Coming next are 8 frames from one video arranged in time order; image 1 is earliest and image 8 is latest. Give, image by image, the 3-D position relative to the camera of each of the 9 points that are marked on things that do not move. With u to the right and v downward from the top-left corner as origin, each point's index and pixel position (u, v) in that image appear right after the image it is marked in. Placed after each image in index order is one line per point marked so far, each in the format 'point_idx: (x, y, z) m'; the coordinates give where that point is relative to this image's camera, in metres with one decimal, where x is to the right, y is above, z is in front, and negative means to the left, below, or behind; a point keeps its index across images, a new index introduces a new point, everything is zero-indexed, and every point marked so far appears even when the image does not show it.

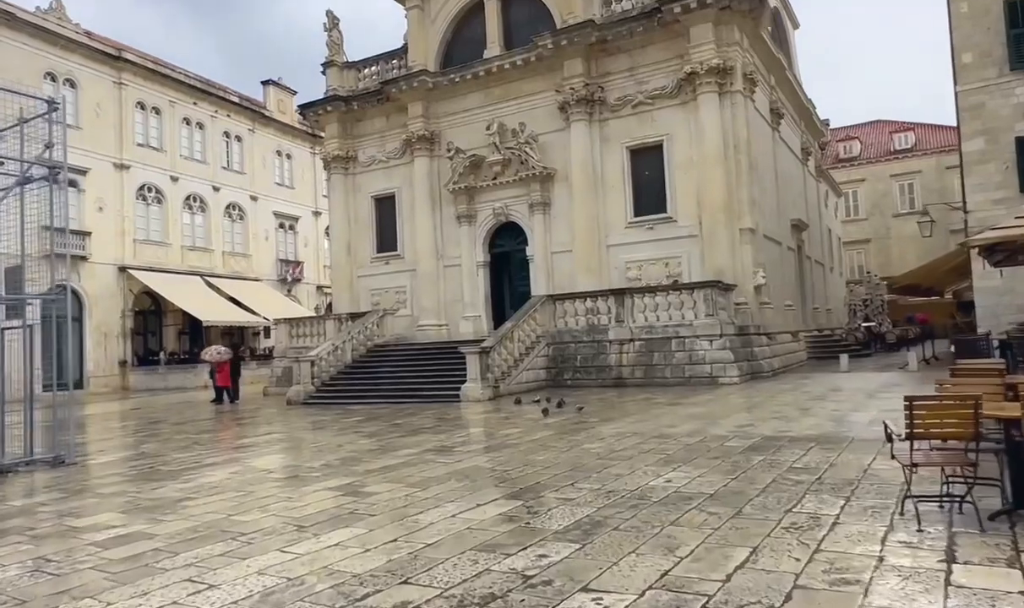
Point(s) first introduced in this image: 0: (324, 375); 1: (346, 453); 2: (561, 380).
0: (-4.7, -1.8, +17.9) m
1: (-1.9, -1.7, +8.3) m
2: (+1.1, -1.8, +16.8) m
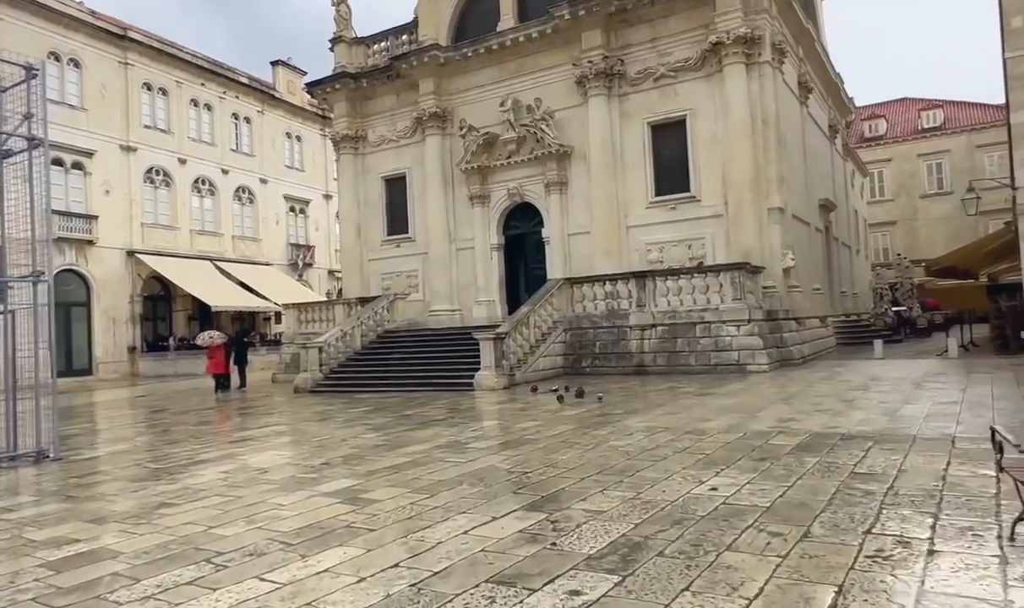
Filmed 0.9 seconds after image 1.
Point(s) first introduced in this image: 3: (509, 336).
0: (-4.3, -1.4, +17.3) m
1: (-1.7, -1.5, +7.6) m
2: (+1.5, -1.4, +16.0) m
3: (0.0, -0.7, +14.6) m
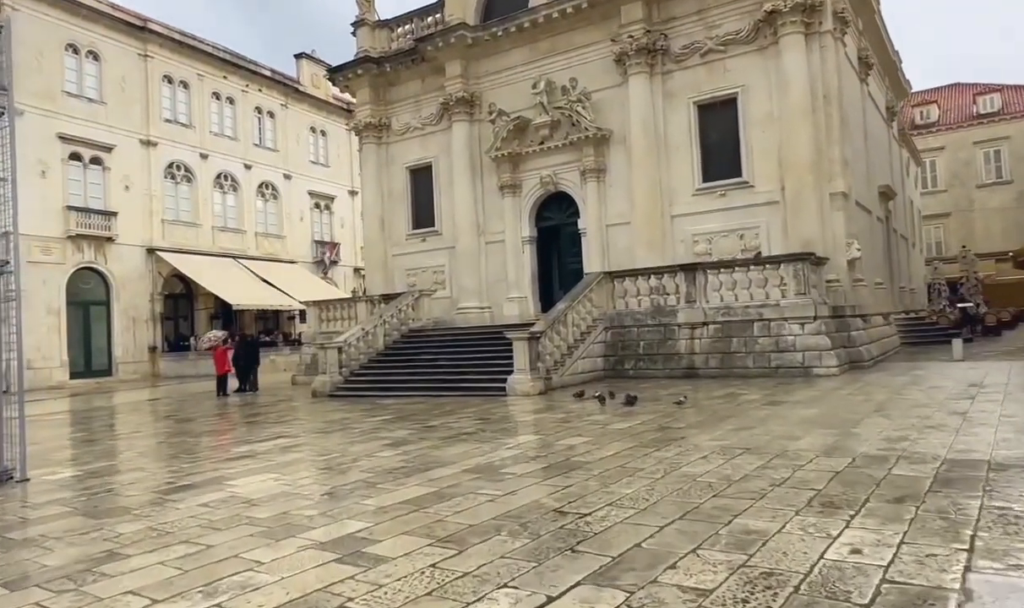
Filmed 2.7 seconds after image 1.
0: (-3.5, -1.3, +16.0) m
1: (-1.3, -1.5, +6.3) m
2: (+2.2, -1.3, +14.6) m
3: (+0.6, -0.6, +13.2) m
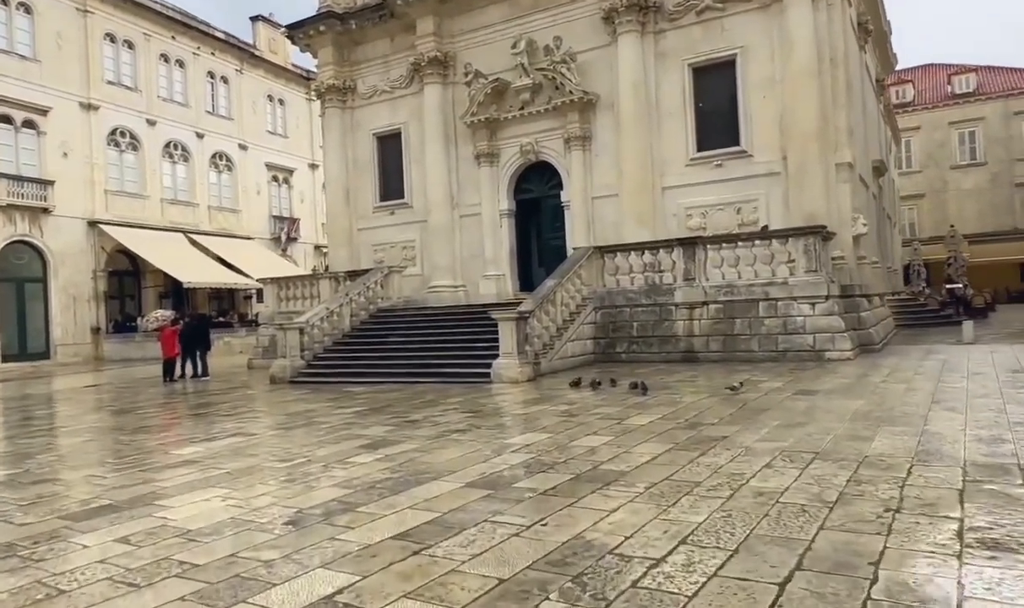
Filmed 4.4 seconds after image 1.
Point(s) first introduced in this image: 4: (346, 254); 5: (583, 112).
0: (-3.9, -0.8, +14.5) m
1: (-1.2, -1.3, +4.9) m
2: (+1.9, -0.9, +13.4) m
3: (+0.4, -0.2, +11.9) m
4: (-4.6, +1.4, +20.0) m
5: (+1.6, +4.4, +16.5) m
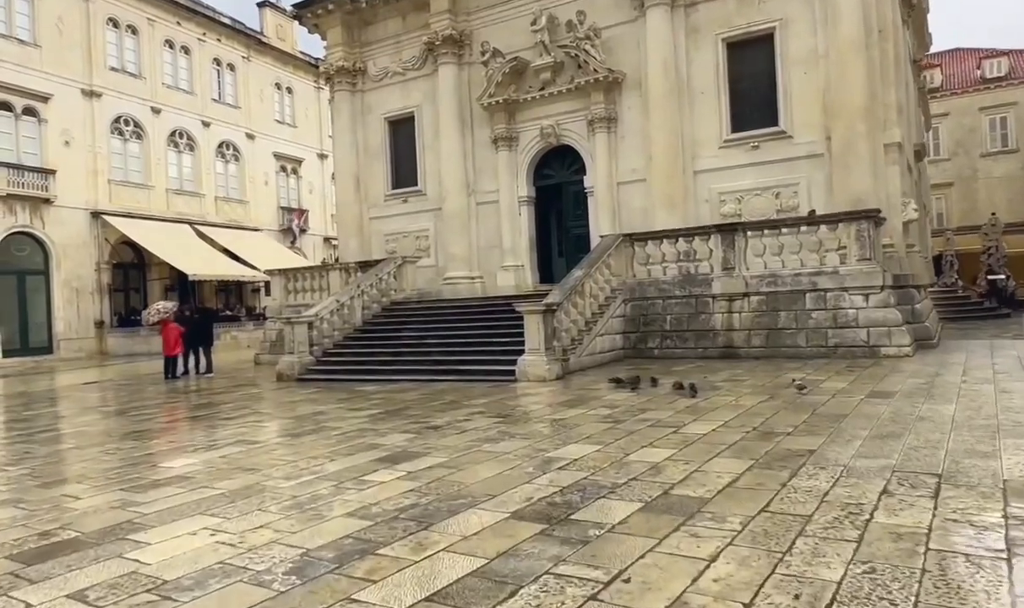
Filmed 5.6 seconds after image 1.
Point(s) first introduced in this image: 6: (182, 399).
0: (-3.5, -0.7, +13.7) m
1: (-0.9, -1.2, +4.0) m
2: (+2.3, -0.8, +12.4) m
3: (+0.7, -0.1, +10.9) m
4: (-4.1, +1.6, +19.1) m
5: (+2.1, +4.5, +15.5) m
6: (-5.4, -1.6, +11.9) m
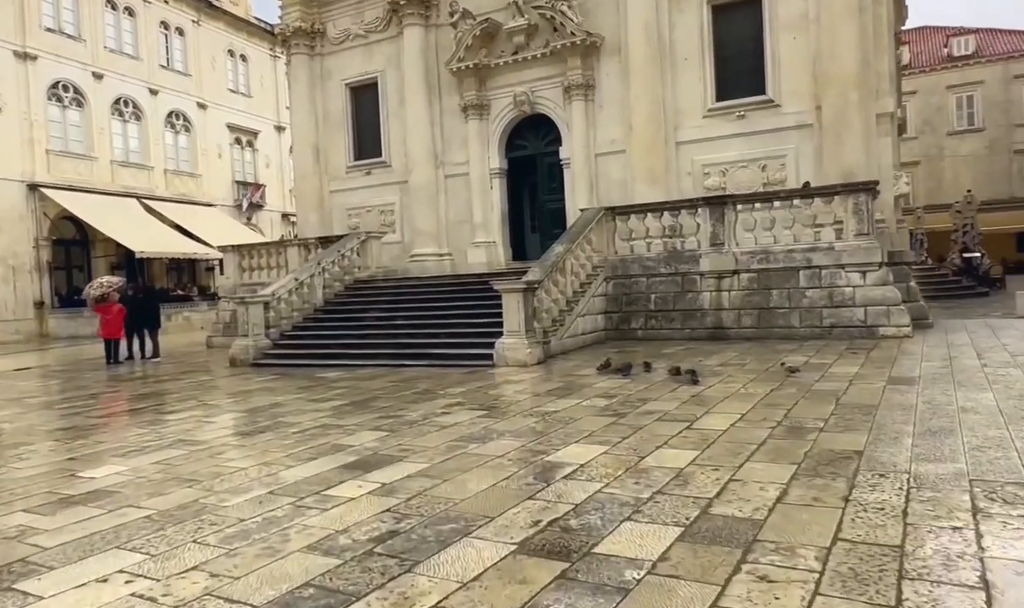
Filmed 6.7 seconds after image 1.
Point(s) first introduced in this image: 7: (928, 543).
0: (-4.0, -0.3, +12.6) m
1: (-0.9, -1.1, +3.1) m
2: (+1.9, -0.4, +11.7) m
3: (+0.4, +0.2, +10.1) m
4: (-4.9, +2.1, +17.9) m
5: (+1.5, +5.0, +14.6) m
6: (-5.8, -1.2, +10.8) m
7: (+1.7, -1.0, +2.9) m
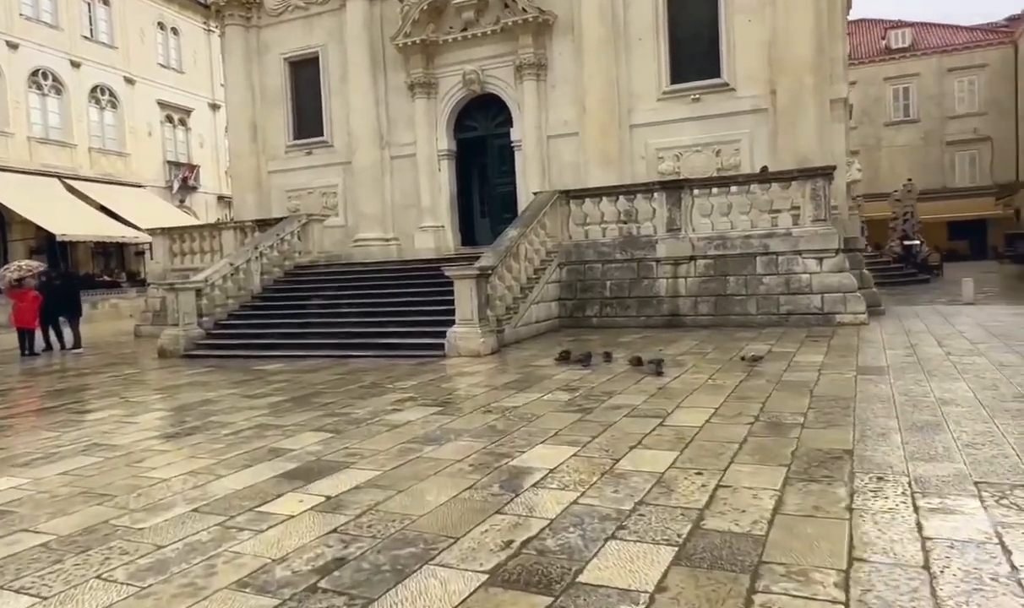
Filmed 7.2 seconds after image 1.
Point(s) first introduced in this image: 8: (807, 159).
0: (-4.8, -0.1, +11.8) m
1: (-1.0, -1.0, +2.6) m
2: (+1.1, -0.2, +11.3) m
3: (-0.2, +0.4, +9.6) m
4: (-6.1, +2.4, +17.0) m
5: (+0.5, +5.2, +14.1) m
6: (-6.5, -1.1, +9.9) m
7: (+1.6, -0.9, +2.6) m
8: (+5.0, +2.4, +12.2) m
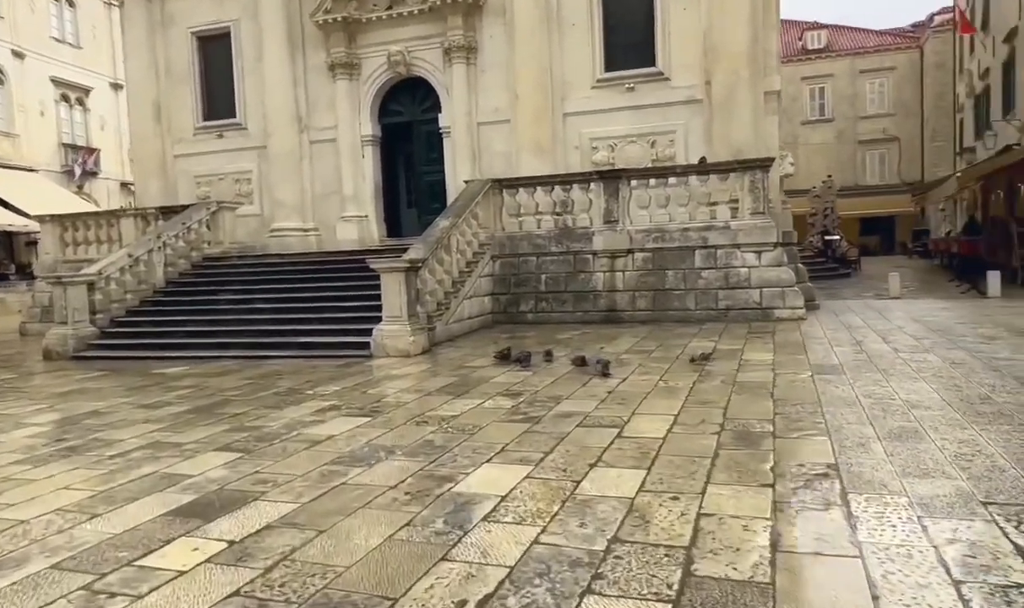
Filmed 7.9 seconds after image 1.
0: (-5.9, 0.0, +10.6) m
1: (-1.1, -1.1, +1.9) m
2: (+0.1, -0.1, +10.8) m
3: (-1.1, +0.5, +8.9) m
4: (-7.7, +2.5, +15.7) m
5: (-0.8, +5.3, +13.4) m
6: (-7.3, -1.0, +8.5) m
7: (+1.4, -0.9, +2.1) m
8: (+3.9, +2.5, +12.1) m
